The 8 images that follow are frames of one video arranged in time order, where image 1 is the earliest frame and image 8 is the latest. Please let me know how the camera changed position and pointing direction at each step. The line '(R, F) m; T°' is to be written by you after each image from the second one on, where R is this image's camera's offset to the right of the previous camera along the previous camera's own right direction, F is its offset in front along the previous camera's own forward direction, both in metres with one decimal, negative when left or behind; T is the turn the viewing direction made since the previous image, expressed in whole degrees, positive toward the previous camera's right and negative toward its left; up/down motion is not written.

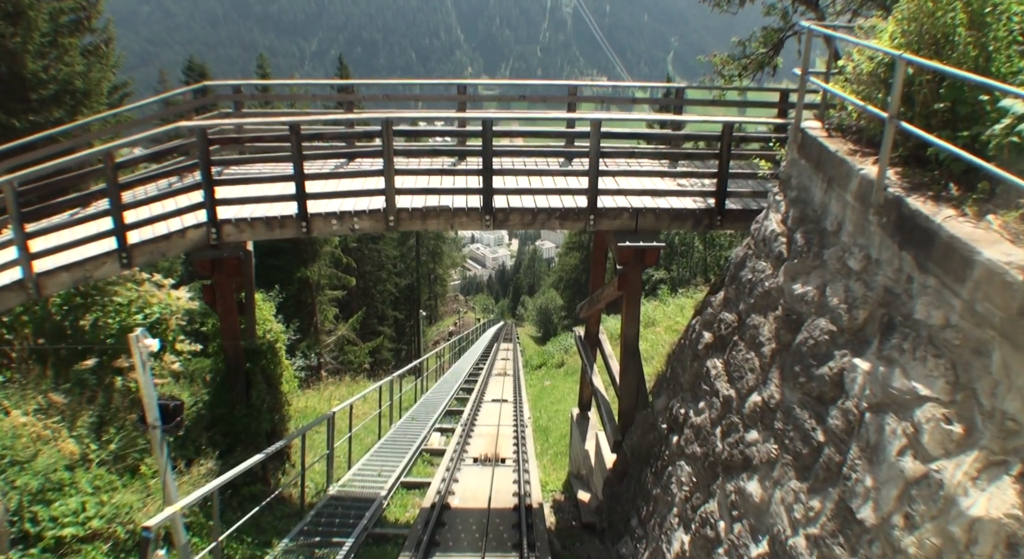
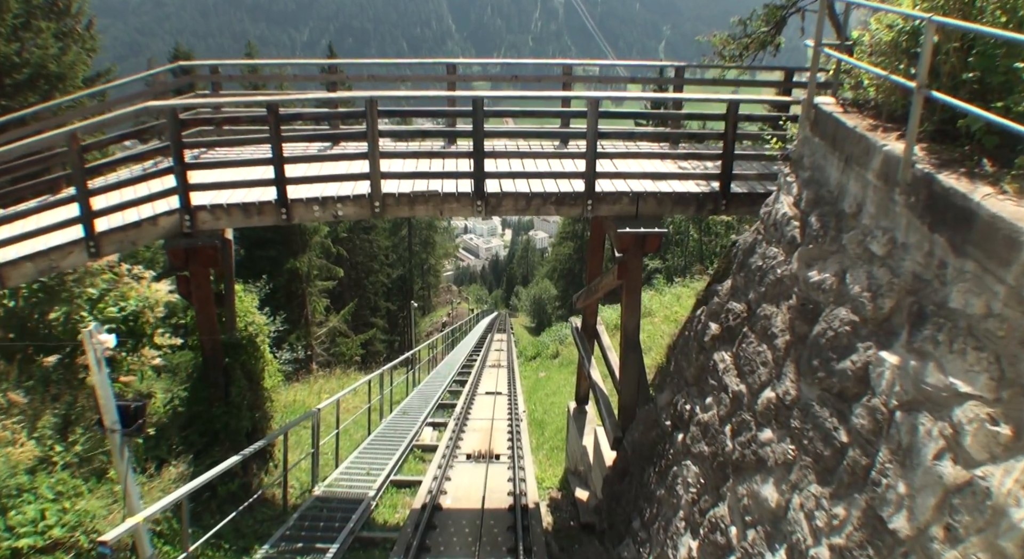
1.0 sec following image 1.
(0.0, +0.4) m; +1°
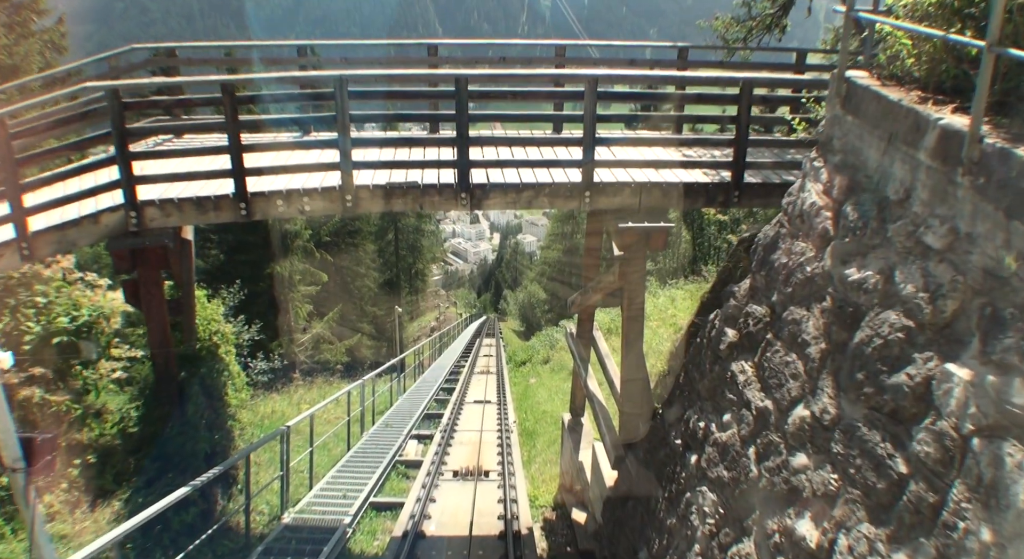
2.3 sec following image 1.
(0.0, +0.6) m; +1°
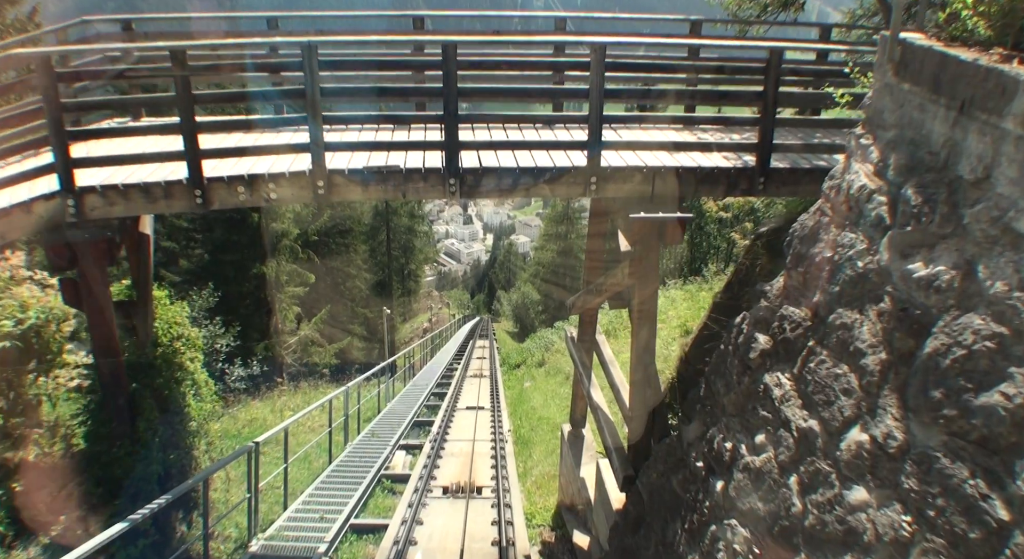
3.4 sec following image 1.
(0.0, +0.7) m; +1°
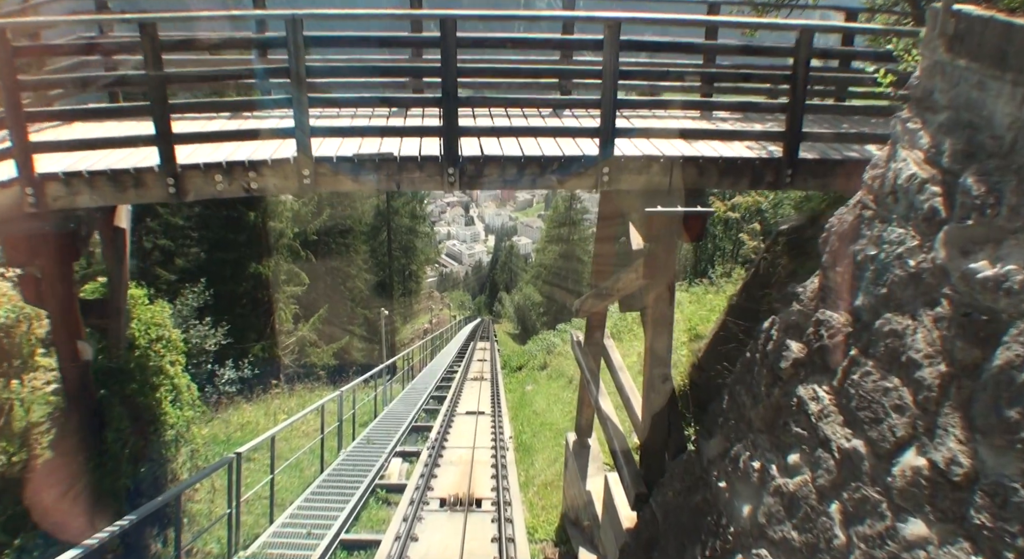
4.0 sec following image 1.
(0.0, +0.4) m; 0°
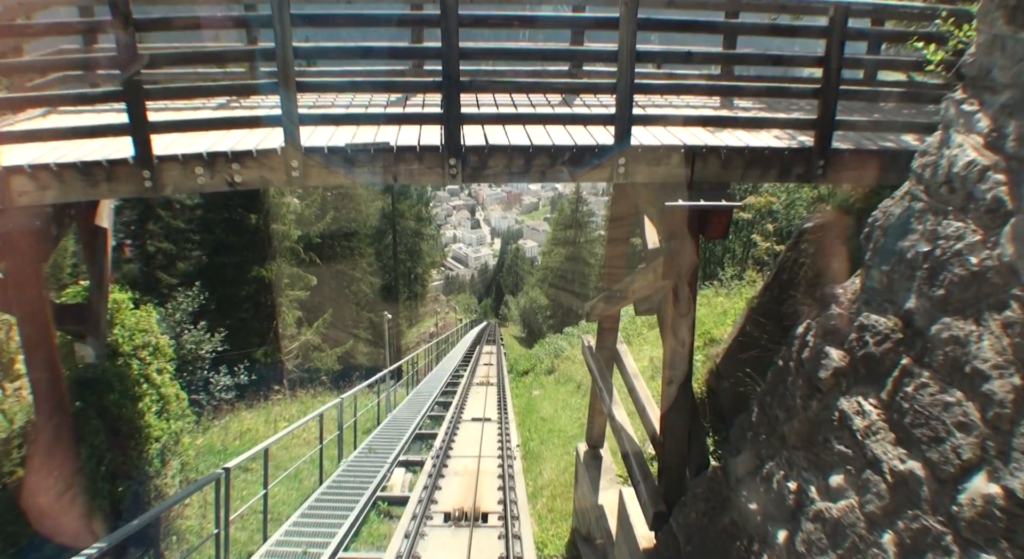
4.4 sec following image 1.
(0.0, +0.3) m; -1°
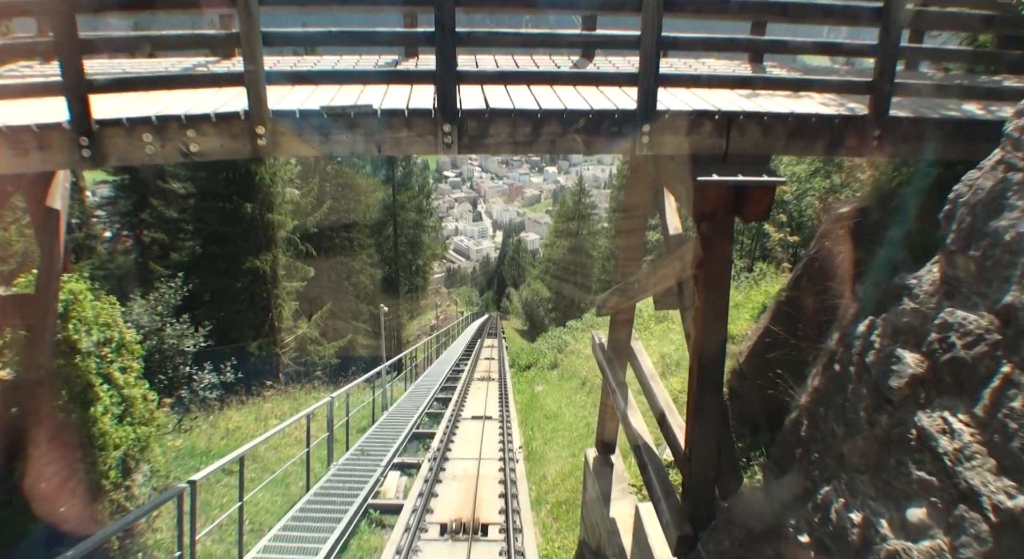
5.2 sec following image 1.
(0.0, +0.6) m; 0°
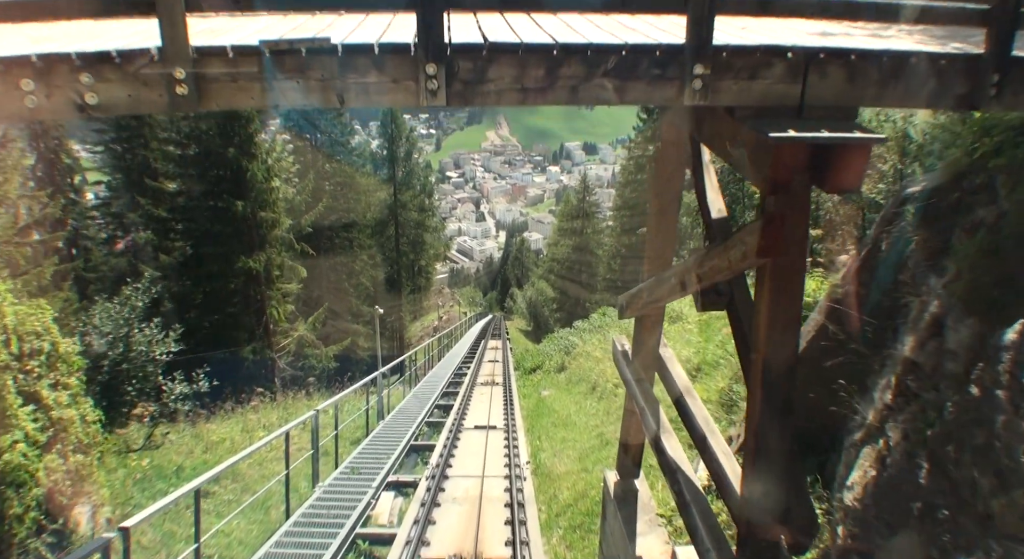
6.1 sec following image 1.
(0.0, +0.8) m; 0°
